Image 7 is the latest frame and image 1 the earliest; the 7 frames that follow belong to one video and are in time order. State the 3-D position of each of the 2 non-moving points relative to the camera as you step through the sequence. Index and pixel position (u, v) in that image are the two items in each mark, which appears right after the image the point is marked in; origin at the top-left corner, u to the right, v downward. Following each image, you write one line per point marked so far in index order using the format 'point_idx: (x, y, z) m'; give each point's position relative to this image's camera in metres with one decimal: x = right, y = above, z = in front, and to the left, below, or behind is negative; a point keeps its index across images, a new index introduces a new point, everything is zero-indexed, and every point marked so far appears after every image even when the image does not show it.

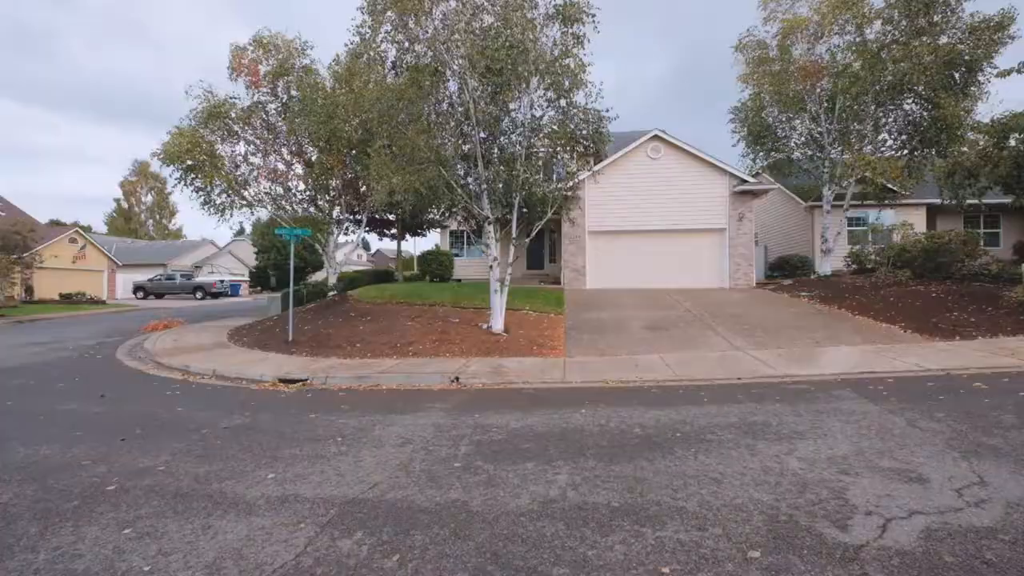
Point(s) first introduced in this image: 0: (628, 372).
0: (+2.9, -2.1, +10.3) m
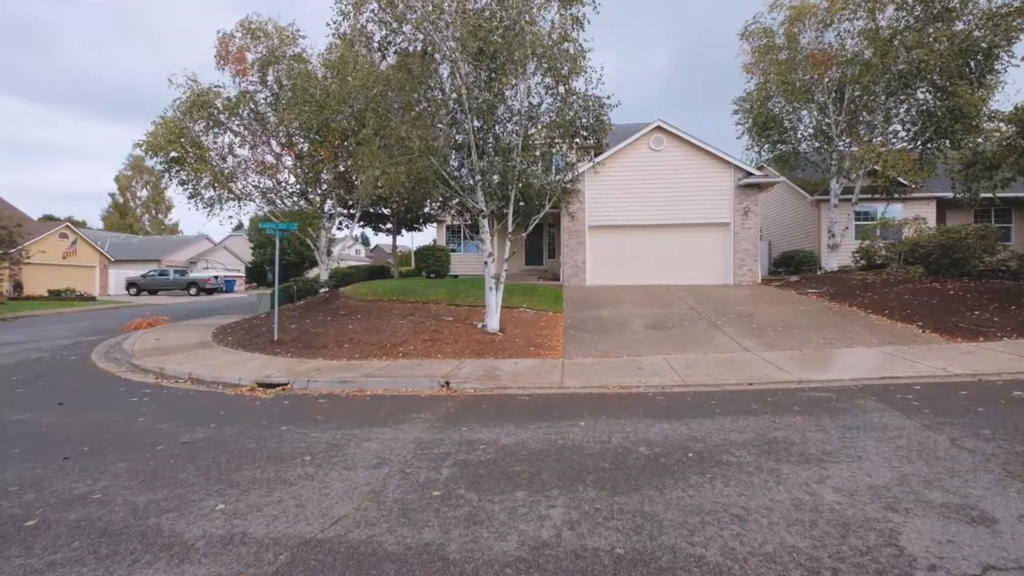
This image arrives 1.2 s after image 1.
0: (+2.8, -2.0, +9.6) m
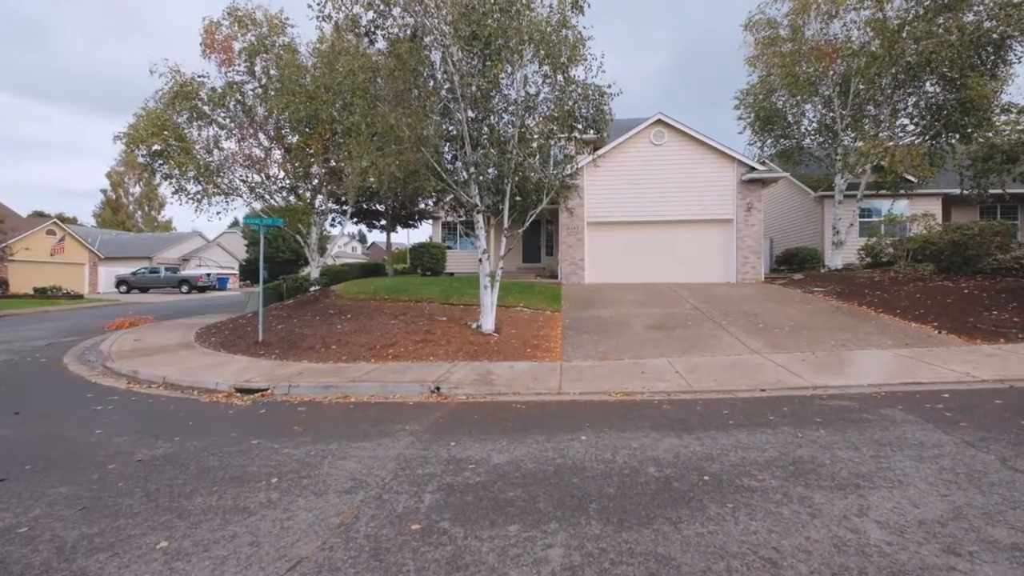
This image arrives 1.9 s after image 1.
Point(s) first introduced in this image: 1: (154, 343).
0: (+2.7, -2.0, +8.9) m
1: (-12.9, -2.0, +14.7) m
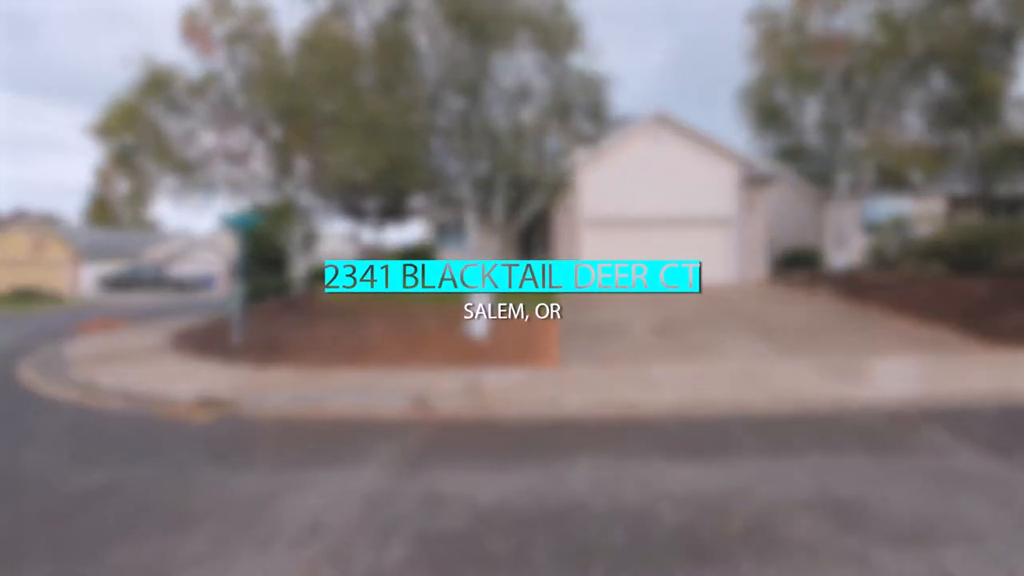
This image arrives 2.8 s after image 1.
0: (+2.5, -2.1, +8.2) m
1: (-13.1, -2.0, +13.8) m
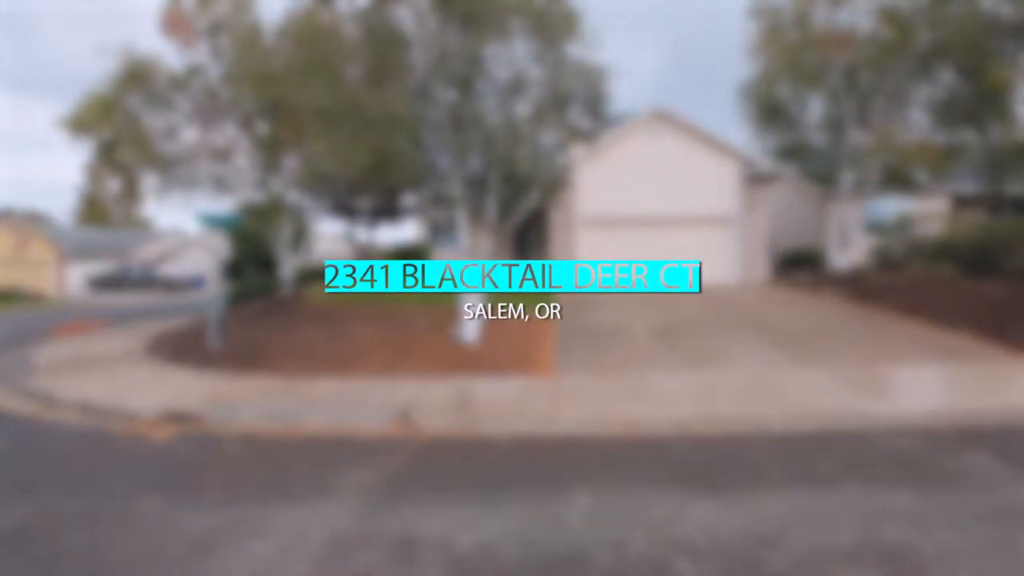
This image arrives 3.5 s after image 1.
0: (+2.4, -2.2, +7.5) m
1: (-13.3, -2.1, +13.0) m
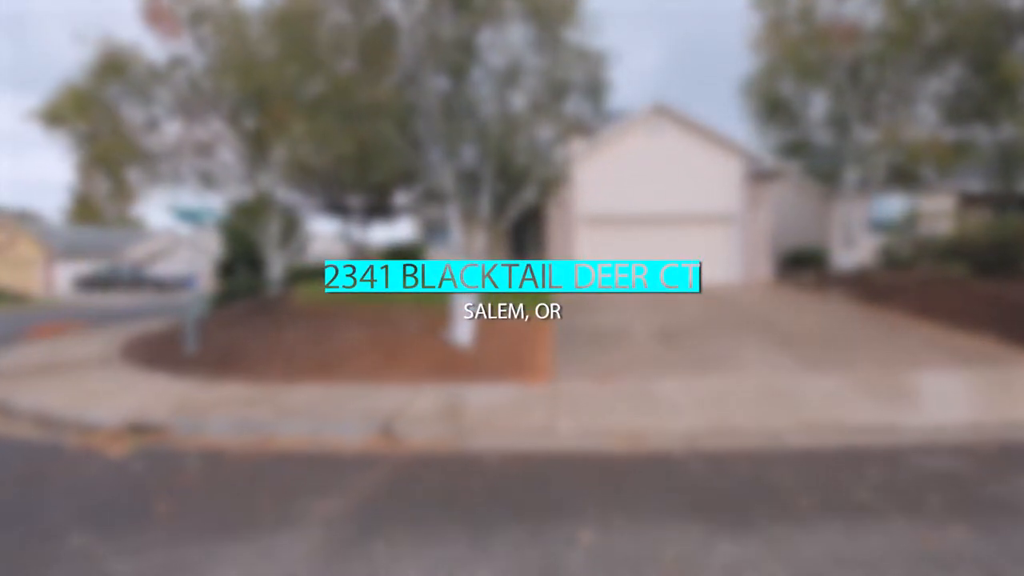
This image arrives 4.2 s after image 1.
0: (+2.3, -2.2, +6.9) m
1: (-13.5, -2.1, +12.3) m
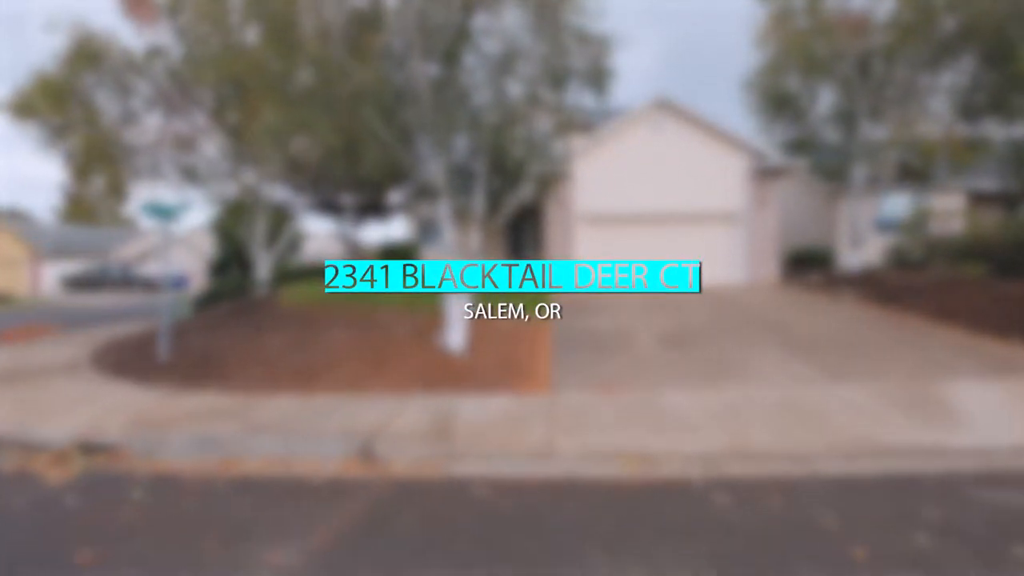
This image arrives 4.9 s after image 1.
0: (+2.2, -2.2, +6.2) m
1: (-13.6, -2.1, +11.5) m
